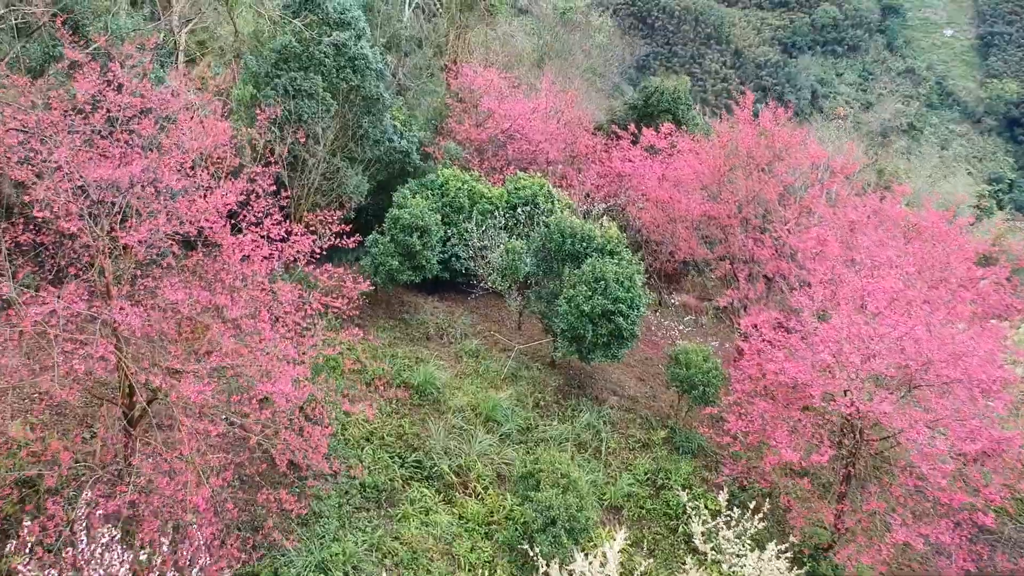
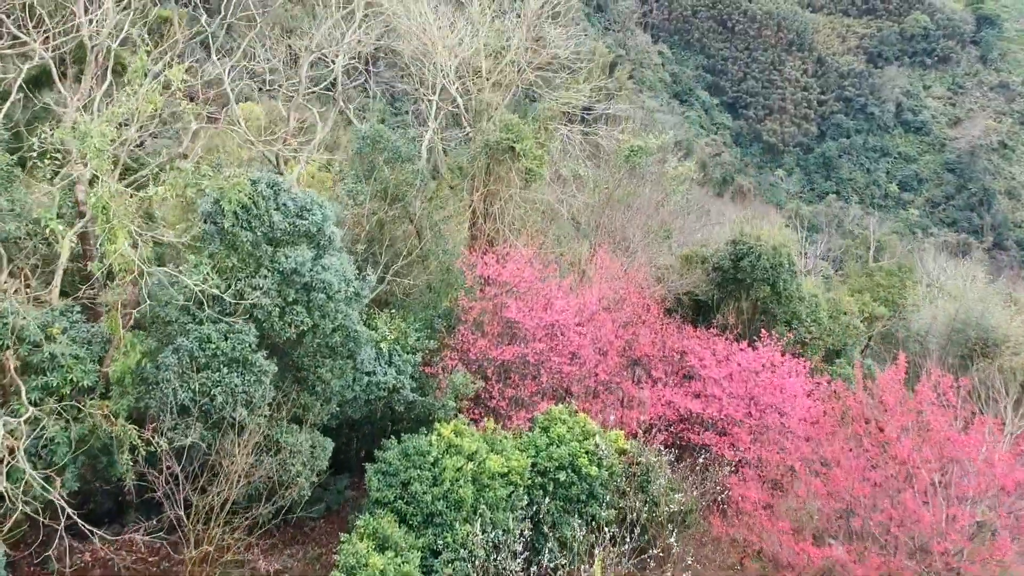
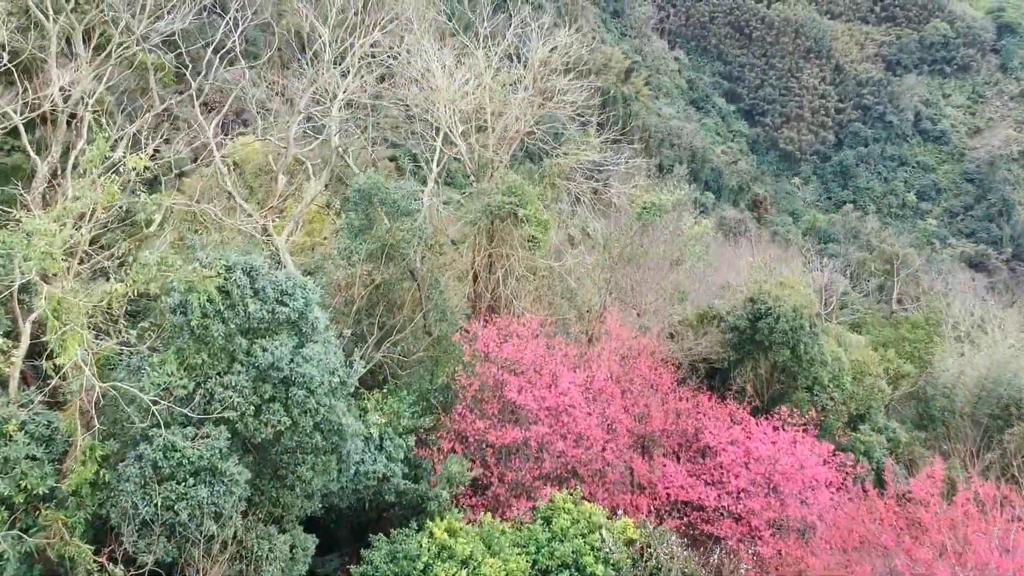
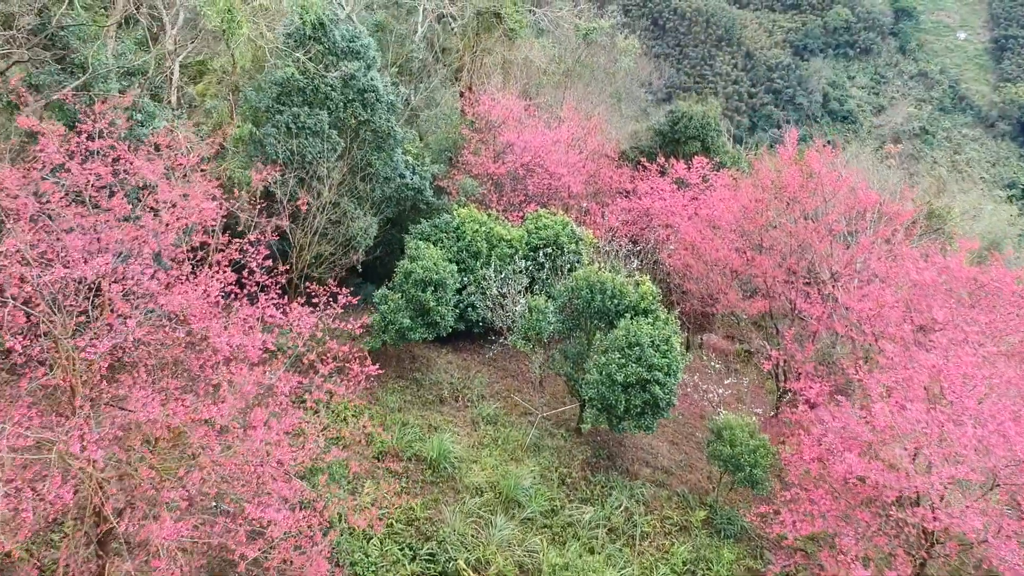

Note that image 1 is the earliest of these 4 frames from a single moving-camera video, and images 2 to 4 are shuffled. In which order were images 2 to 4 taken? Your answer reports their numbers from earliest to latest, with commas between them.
4, 2, 3
